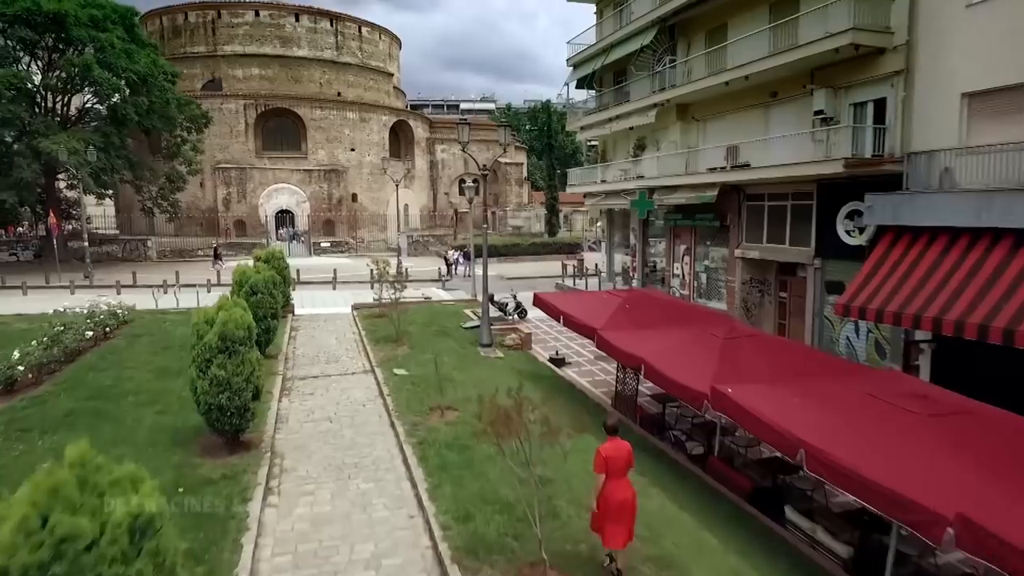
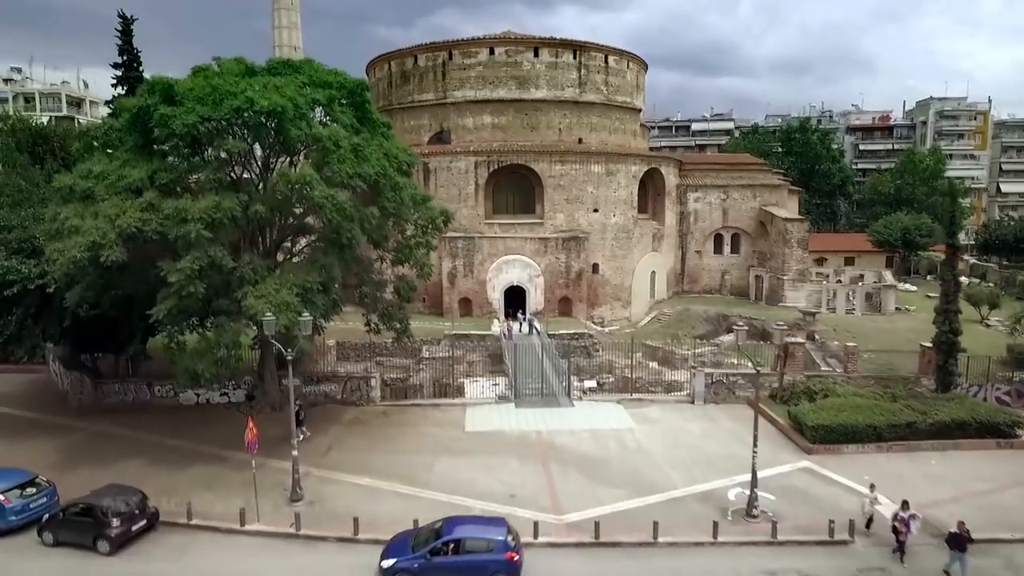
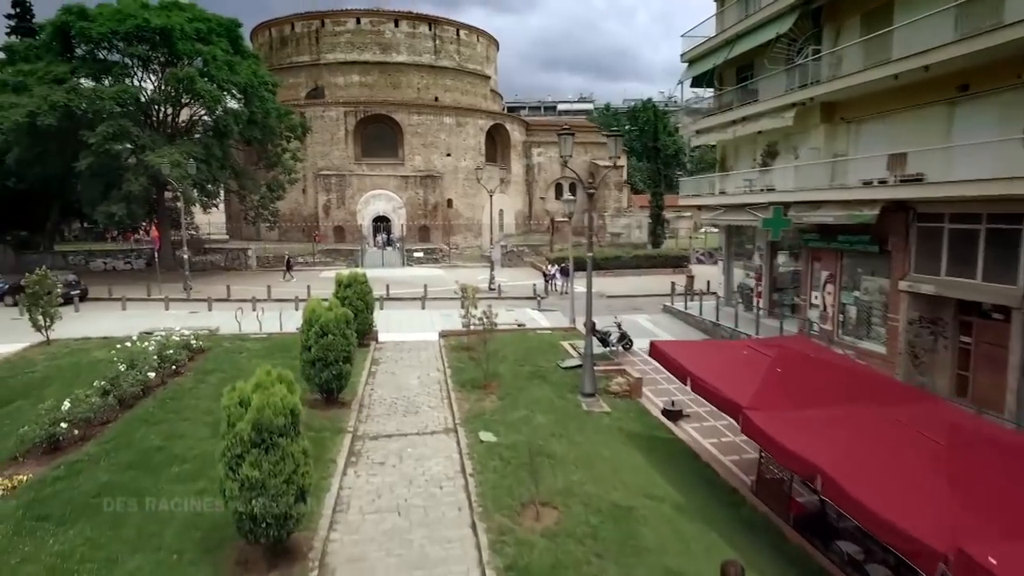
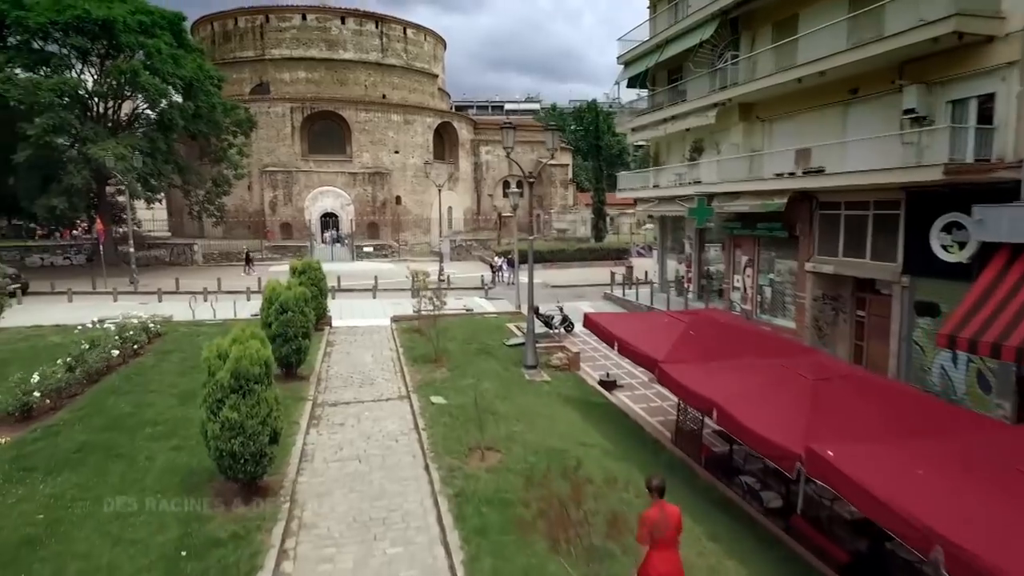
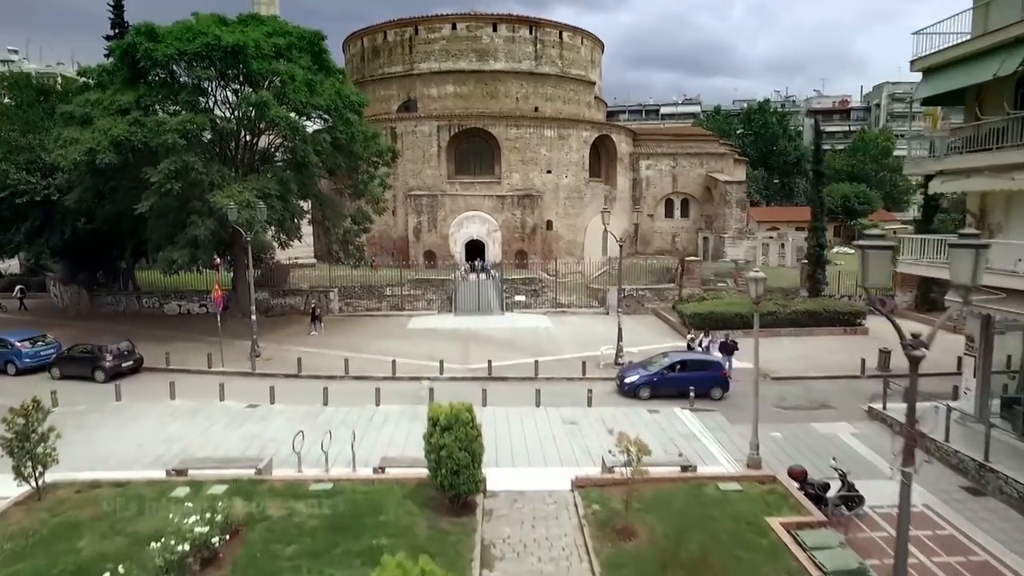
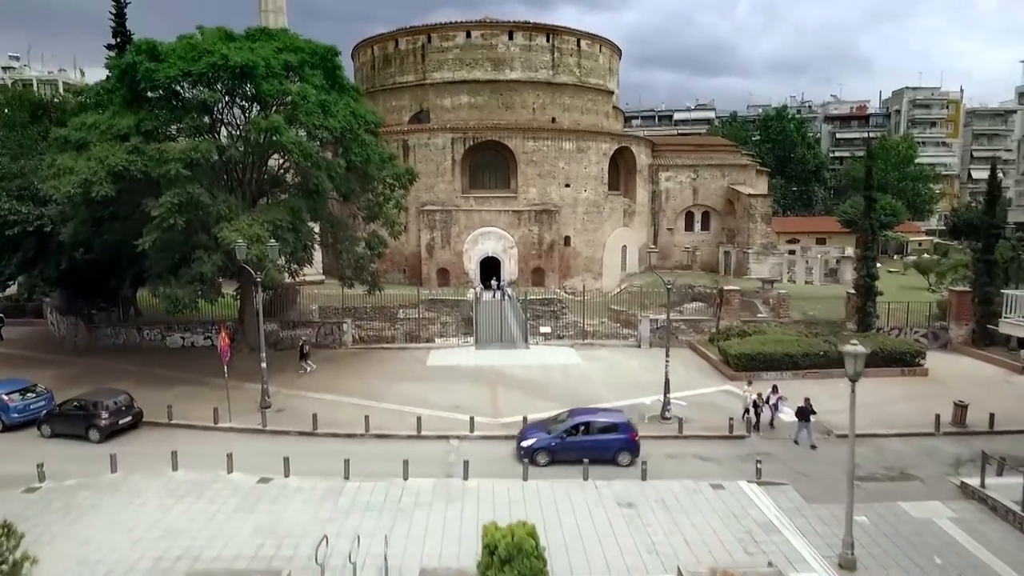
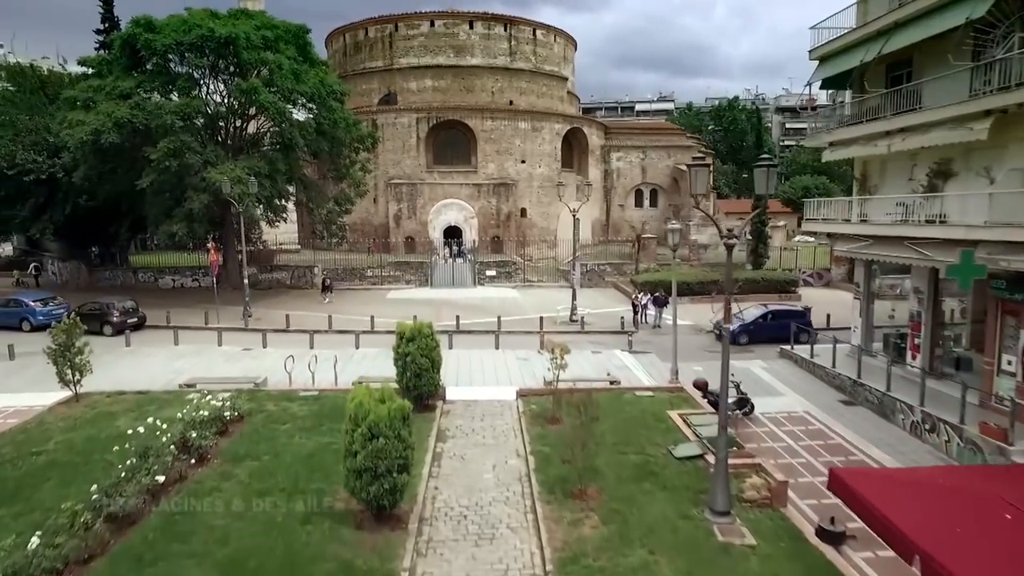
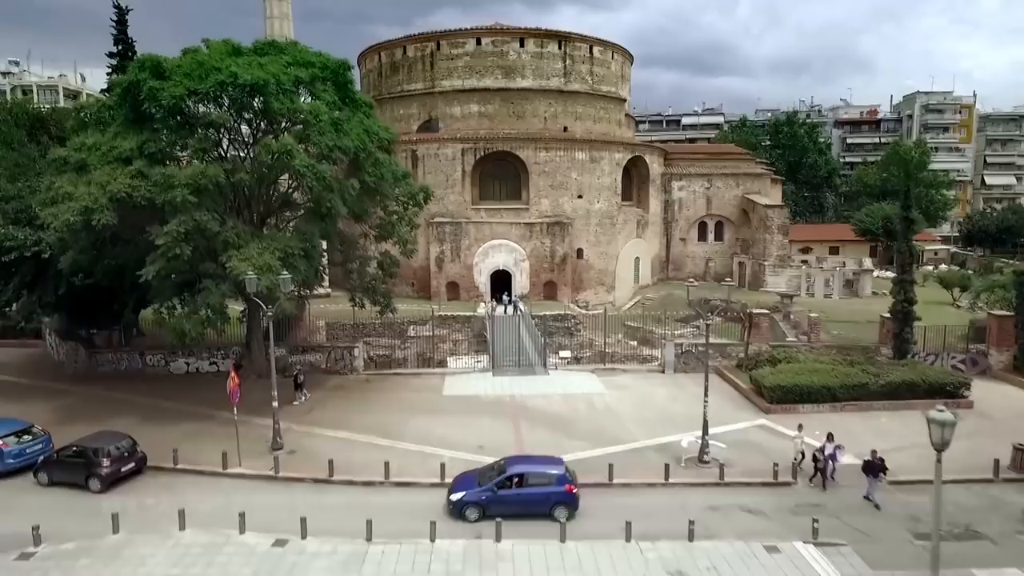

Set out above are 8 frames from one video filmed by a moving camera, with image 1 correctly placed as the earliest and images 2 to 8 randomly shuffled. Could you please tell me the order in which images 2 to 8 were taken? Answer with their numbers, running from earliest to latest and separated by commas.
4, 3, 7, 5, 6, 8, 2
